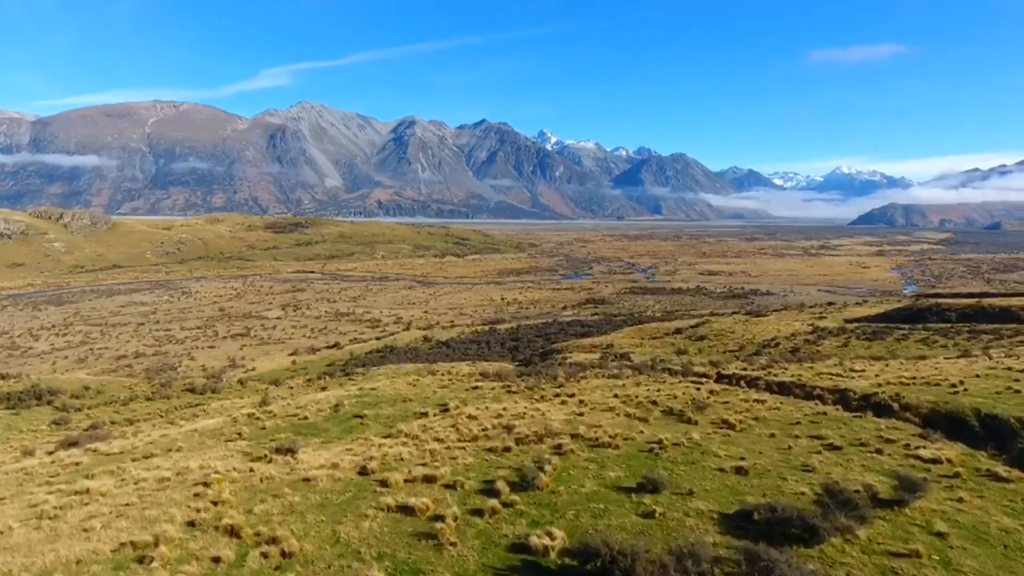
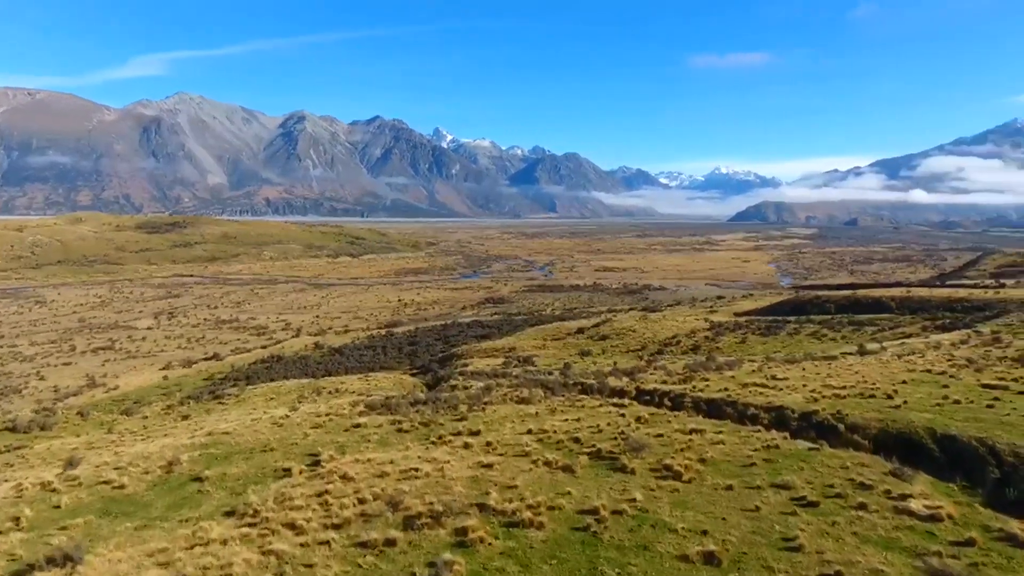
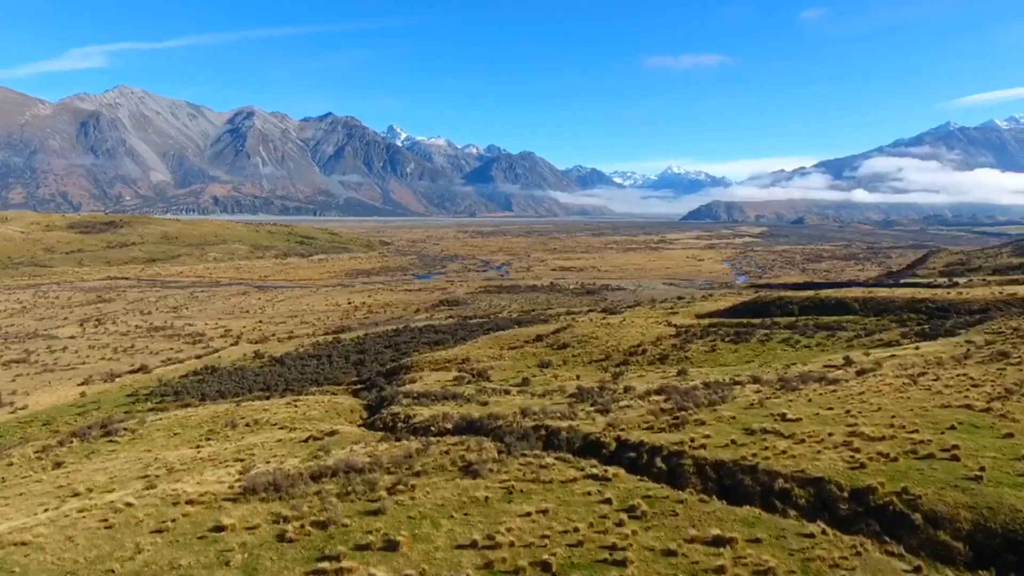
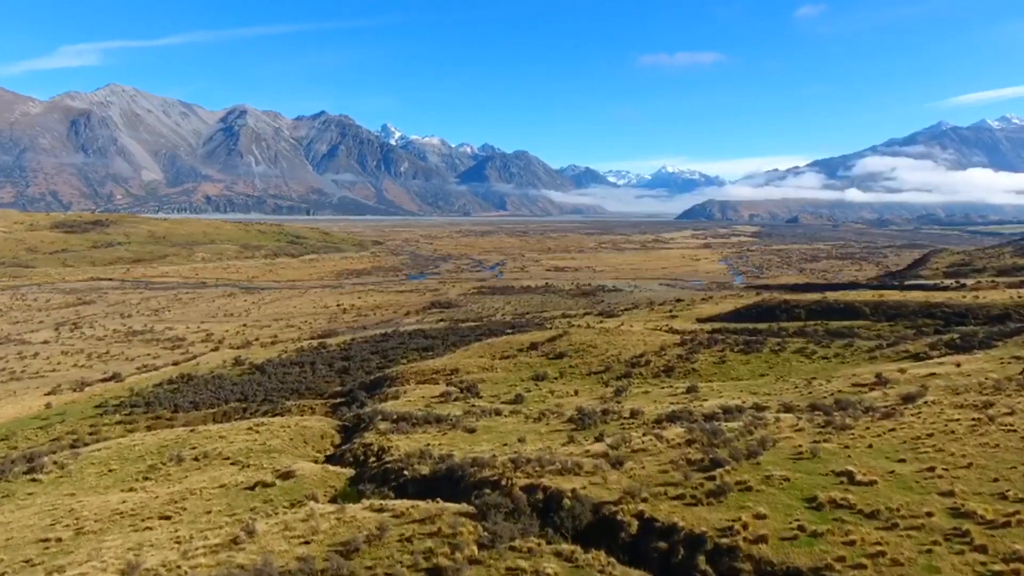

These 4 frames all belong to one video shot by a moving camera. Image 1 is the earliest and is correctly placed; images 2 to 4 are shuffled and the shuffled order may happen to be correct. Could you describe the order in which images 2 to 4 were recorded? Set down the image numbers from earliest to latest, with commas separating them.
2, 3, 4
